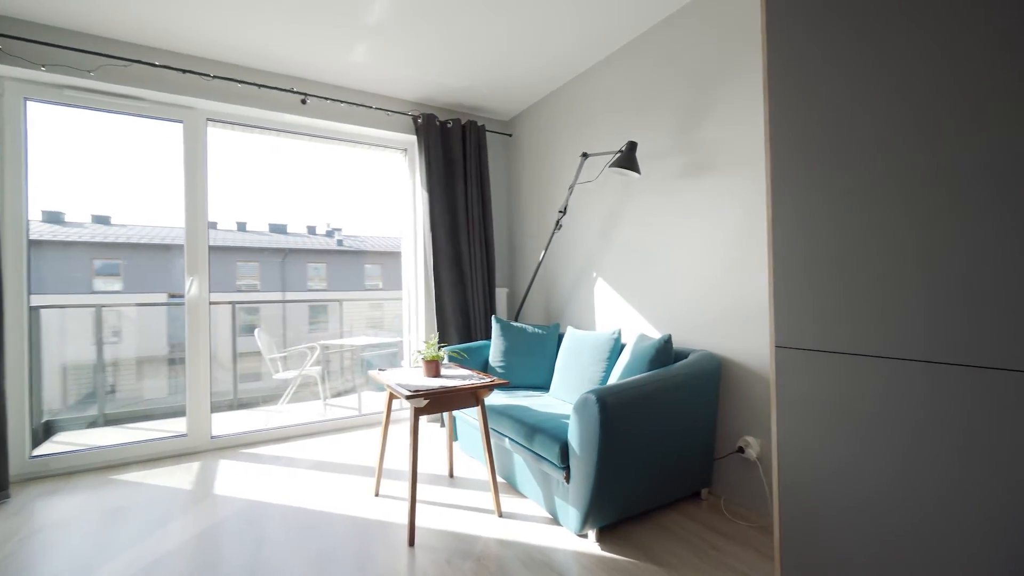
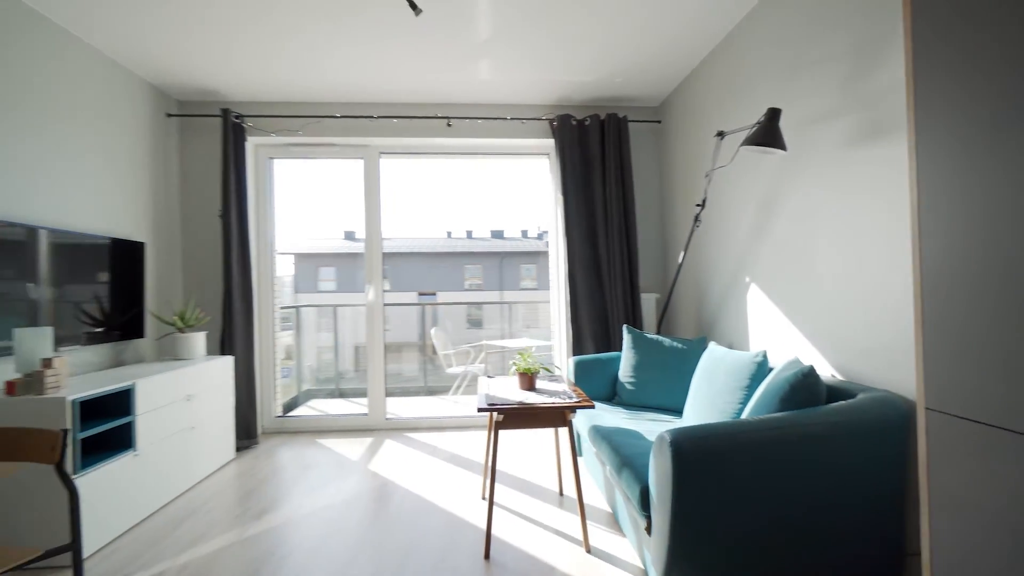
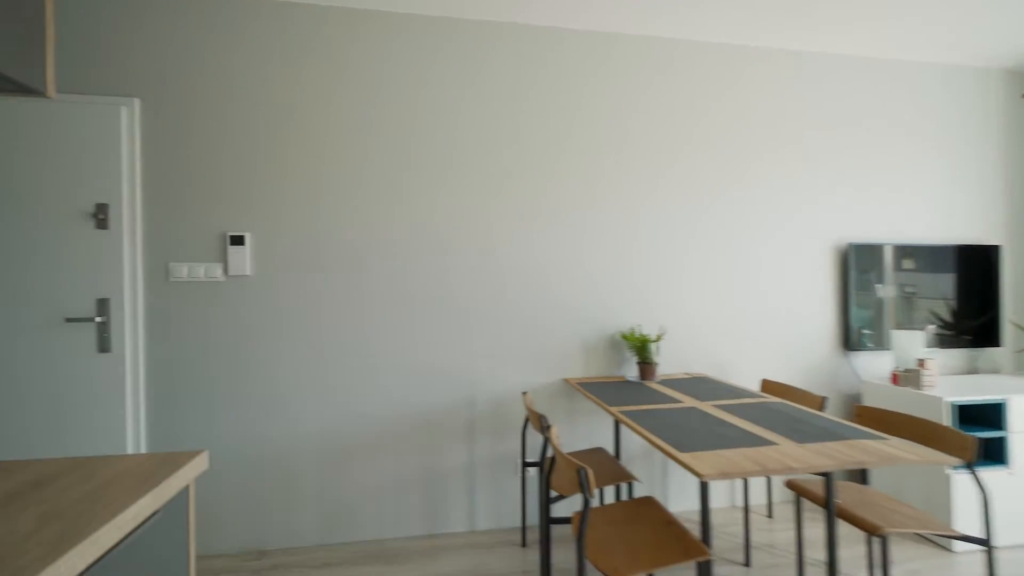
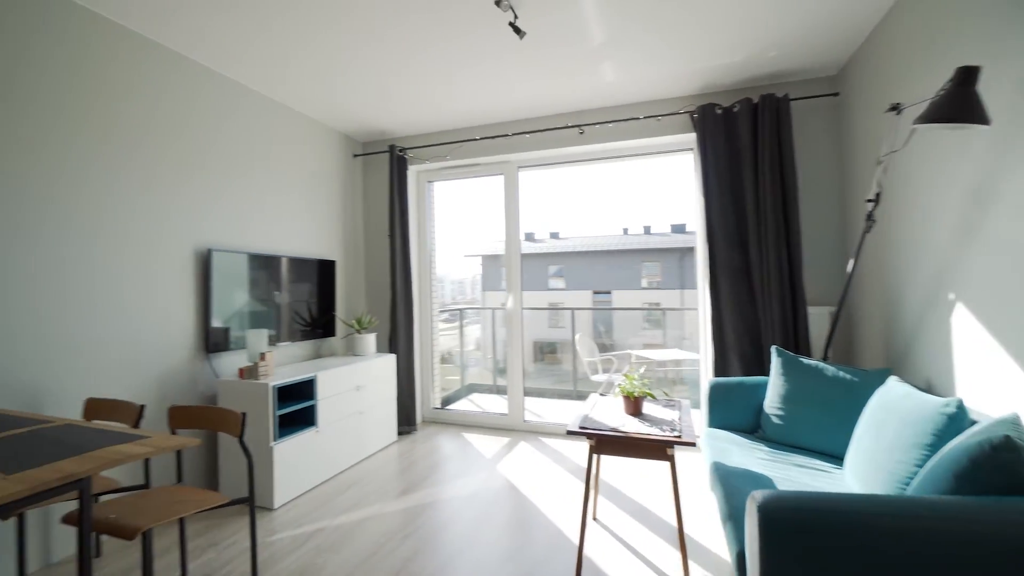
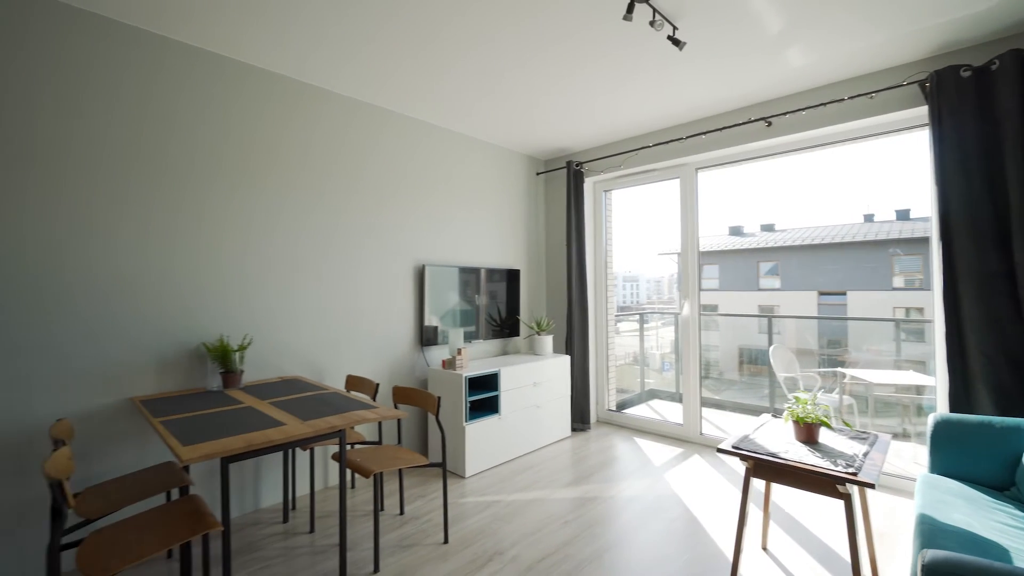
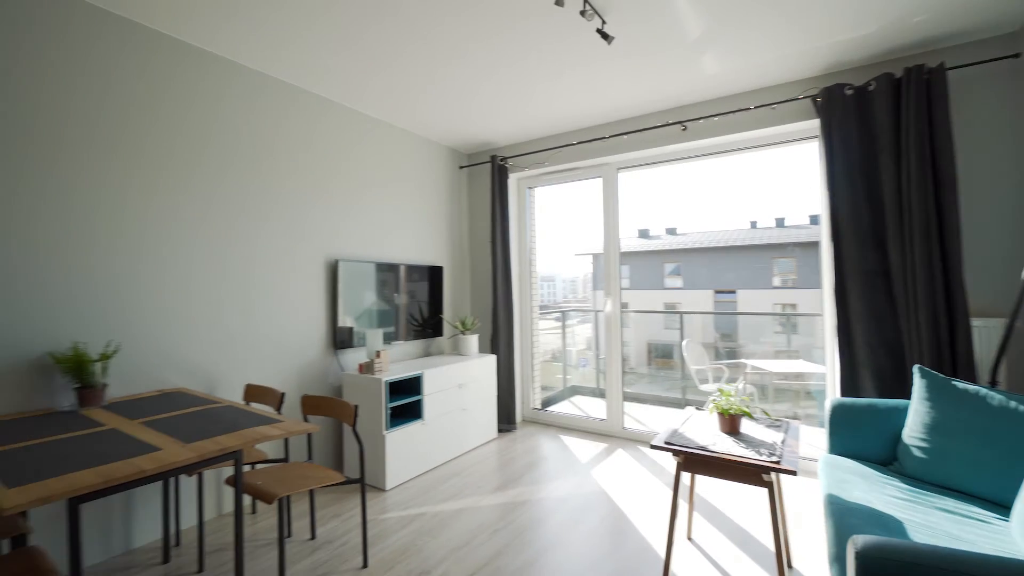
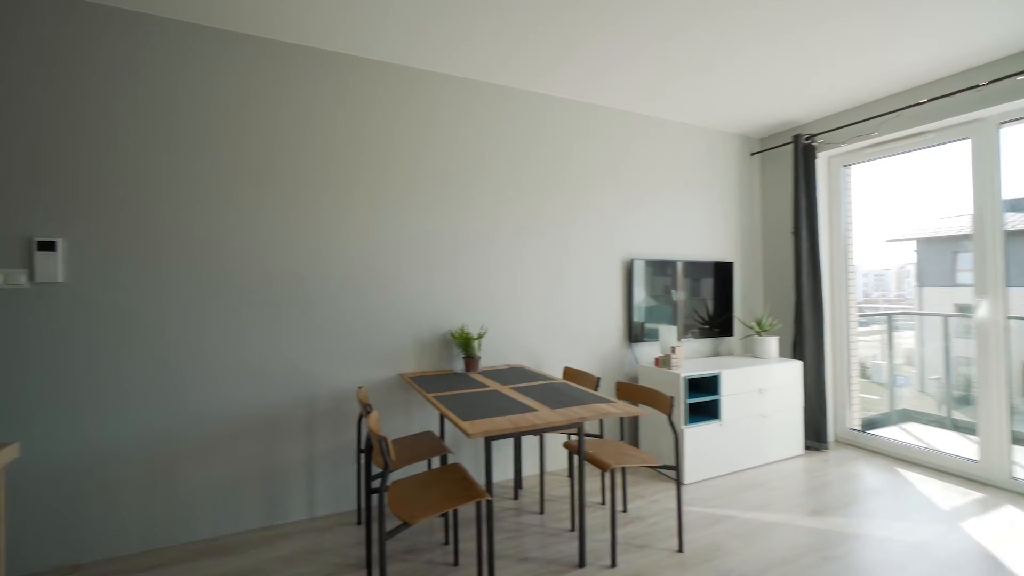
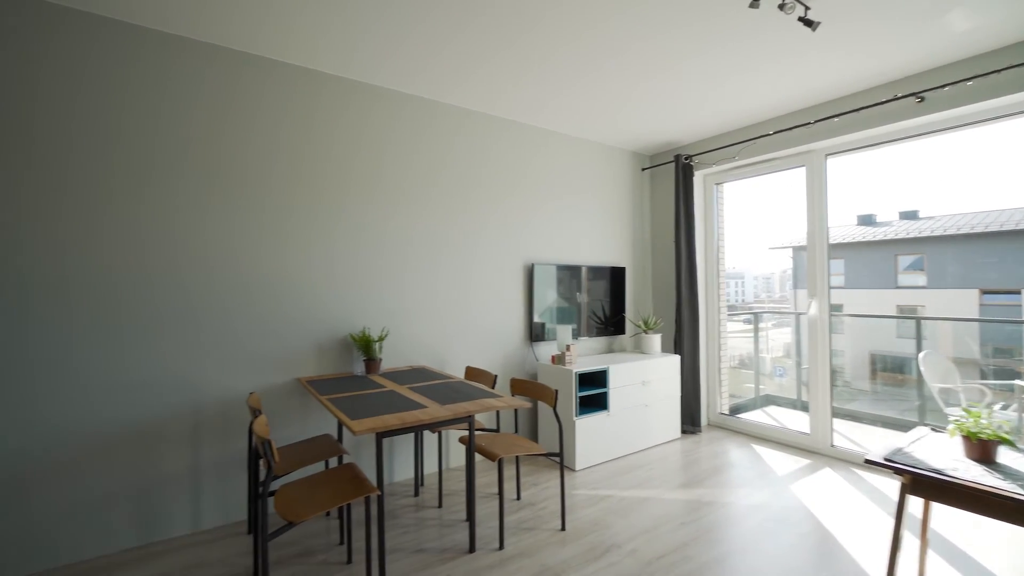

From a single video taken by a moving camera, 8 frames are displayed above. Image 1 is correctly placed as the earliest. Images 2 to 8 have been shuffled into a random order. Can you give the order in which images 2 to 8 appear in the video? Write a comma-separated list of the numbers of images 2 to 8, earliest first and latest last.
2, 4, 6, 5, 8, 7, 3
